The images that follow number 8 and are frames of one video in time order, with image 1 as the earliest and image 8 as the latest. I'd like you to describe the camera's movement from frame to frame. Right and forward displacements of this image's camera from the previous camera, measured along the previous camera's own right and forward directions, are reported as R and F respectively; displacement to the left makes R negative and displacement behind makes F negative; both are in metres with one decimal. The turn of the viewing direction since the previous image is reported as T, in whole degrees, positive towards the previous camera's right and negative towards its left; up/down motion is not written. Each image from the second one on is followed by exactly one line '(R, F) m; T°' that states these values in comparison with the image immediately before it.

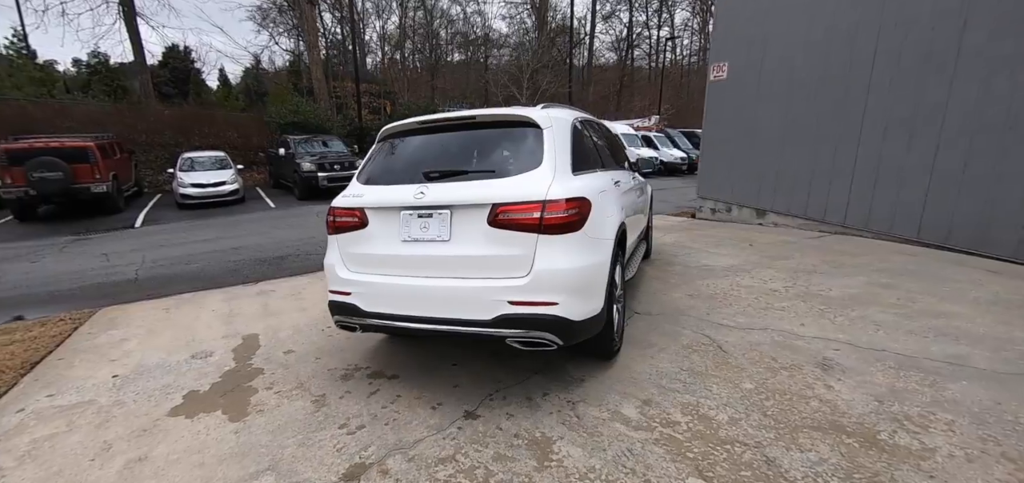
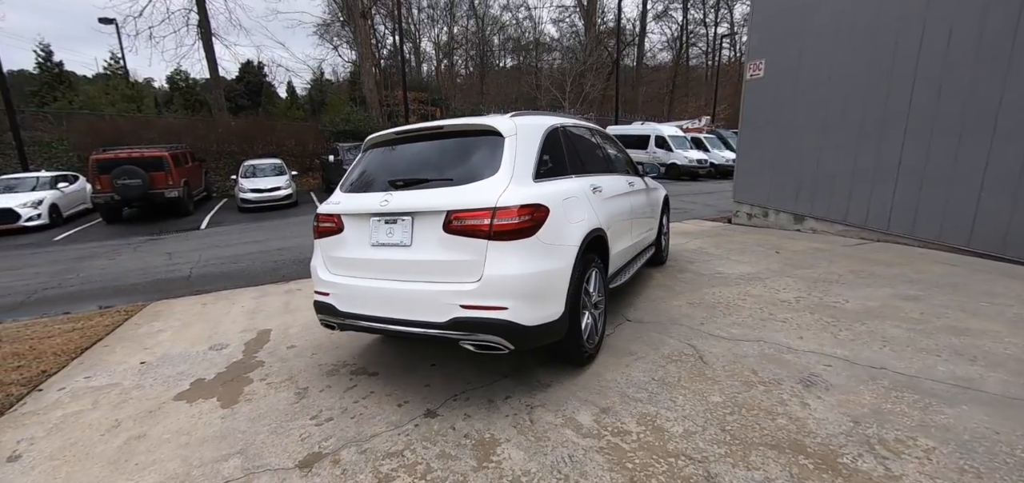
(+0.5, 0.0) m; -7°
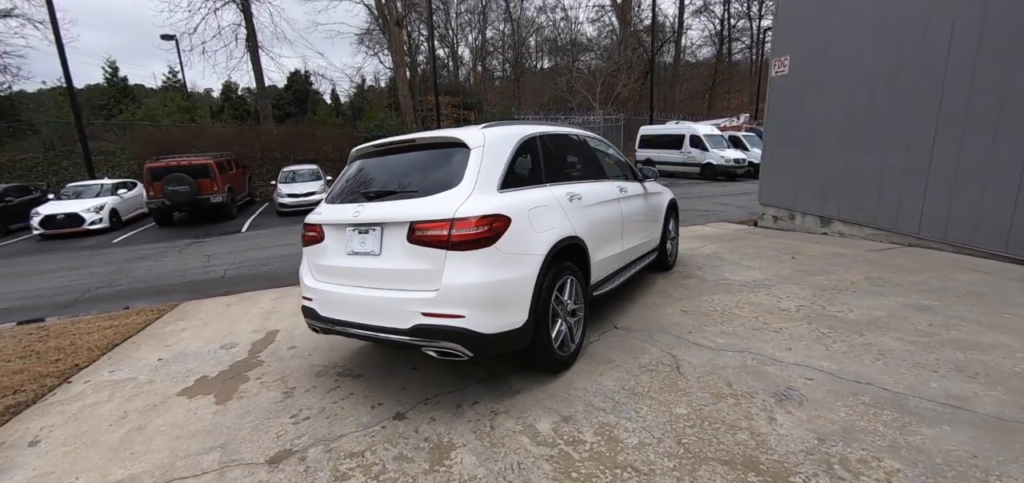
(+0.4, 0.0) m; -5°
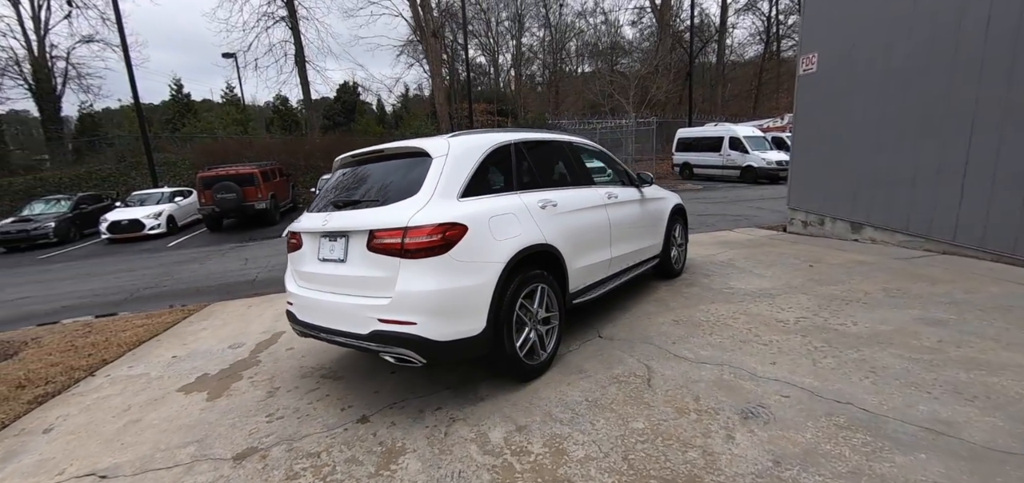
(+0.5, 0.0) m; -5°
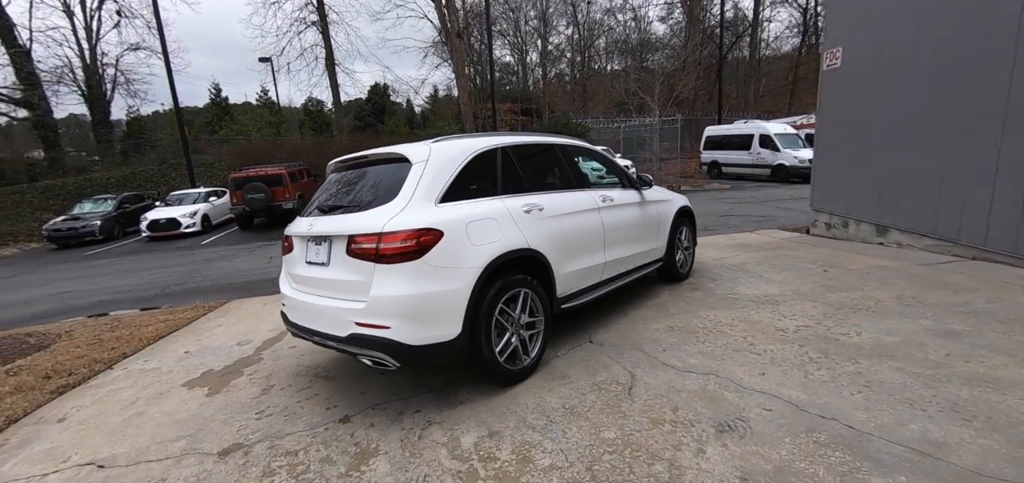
(+0.3, 0.0) m; -4°
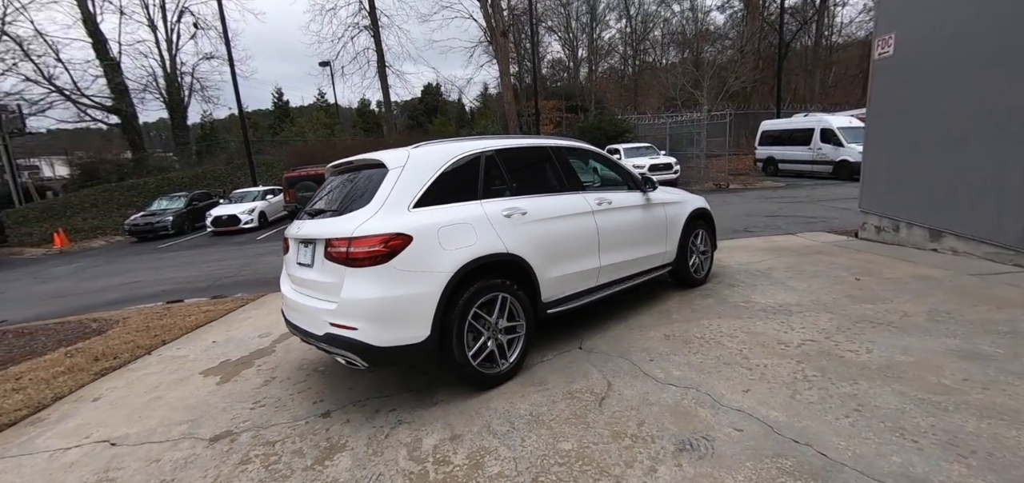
(+0.5, 0.0) m; -6°
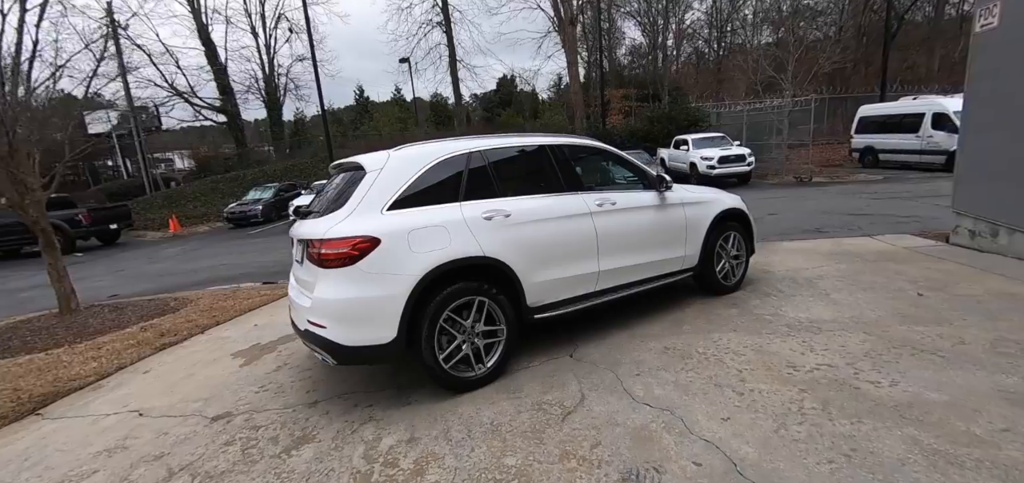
(+0.6, +0.1) m; -9°
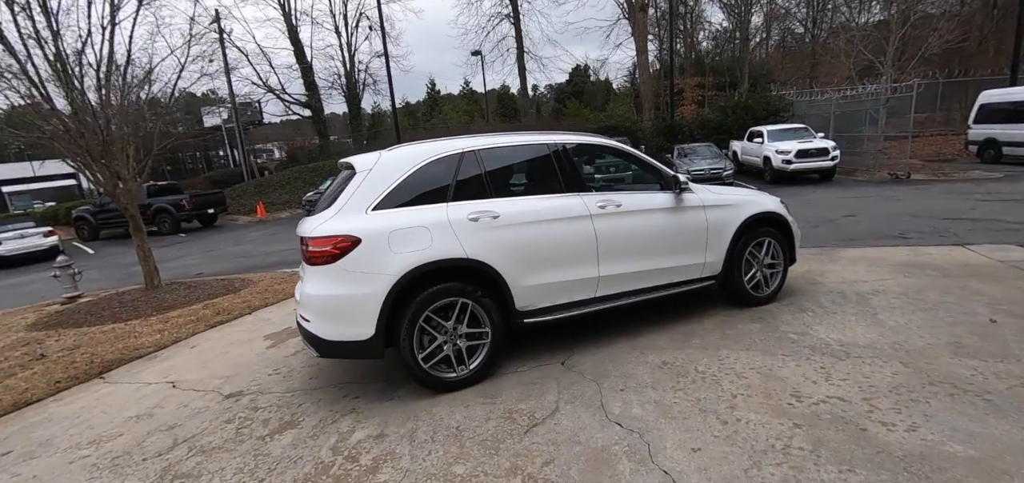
(+0.5, +0.1) m; -9°
